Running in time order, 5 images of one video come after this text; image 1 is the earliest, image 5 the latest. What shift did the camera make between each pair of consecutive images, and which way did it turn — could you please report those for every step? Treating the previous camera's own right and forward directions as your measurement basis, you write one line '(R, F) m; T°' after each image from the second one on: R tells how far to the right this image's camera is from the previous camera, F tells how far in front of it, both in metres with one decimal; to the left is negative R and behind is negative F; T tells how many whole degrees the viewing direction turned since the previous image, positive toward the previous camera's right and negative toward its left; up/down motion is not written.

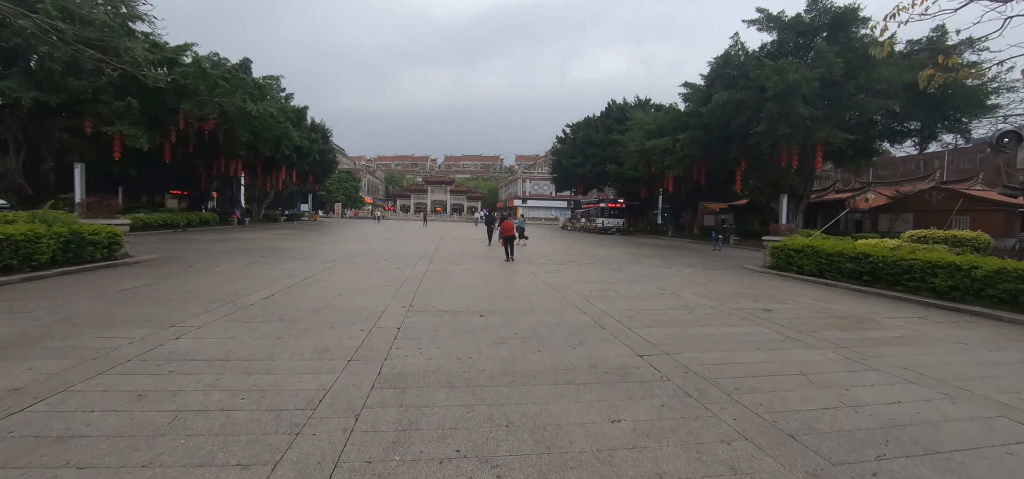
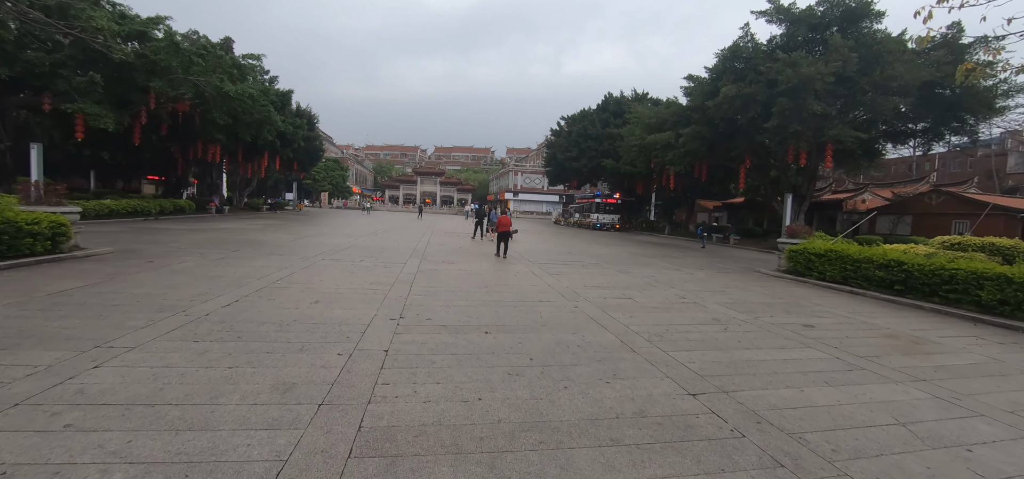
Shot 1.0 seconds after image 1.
(-0.3, +1.1) m; +2°
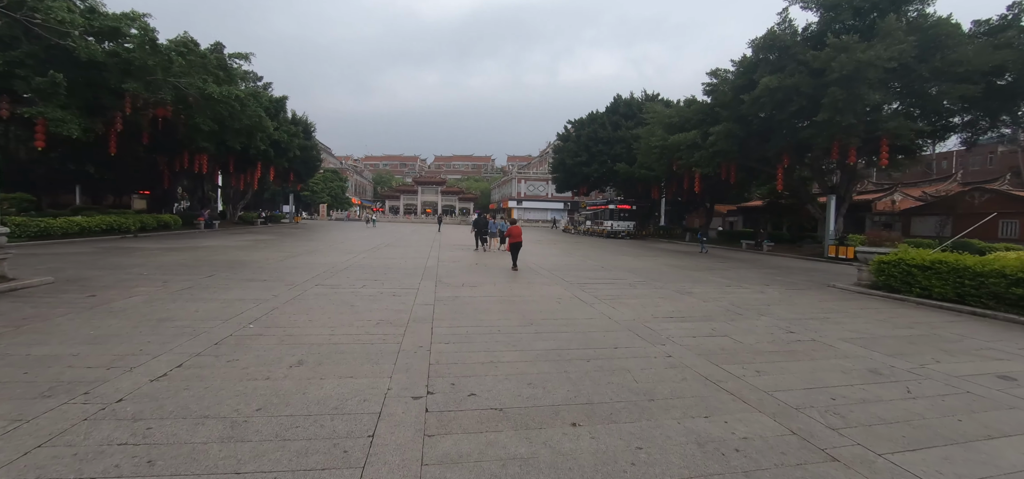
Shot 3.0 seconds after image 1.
(-0.8, +2.0) m; 0°
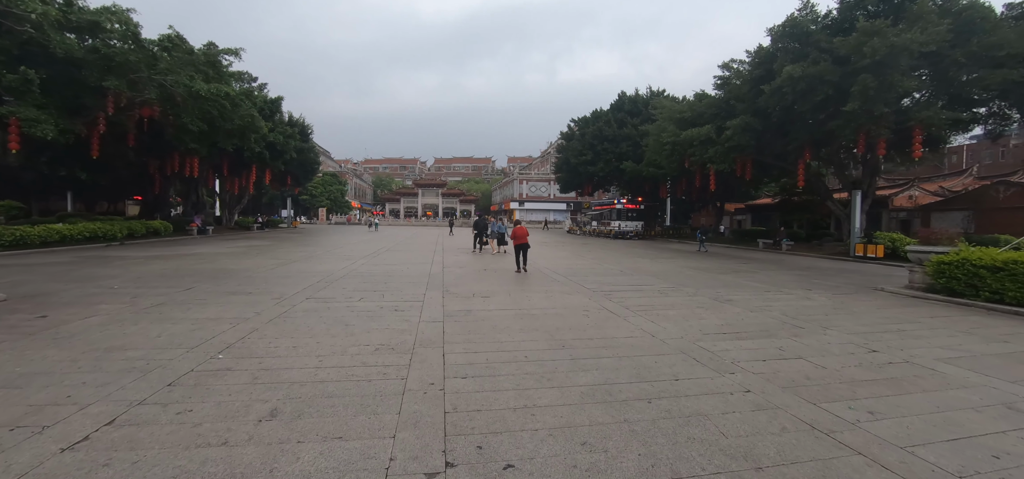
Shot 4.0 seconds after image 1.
(-0.3, +1.1) m; 0°
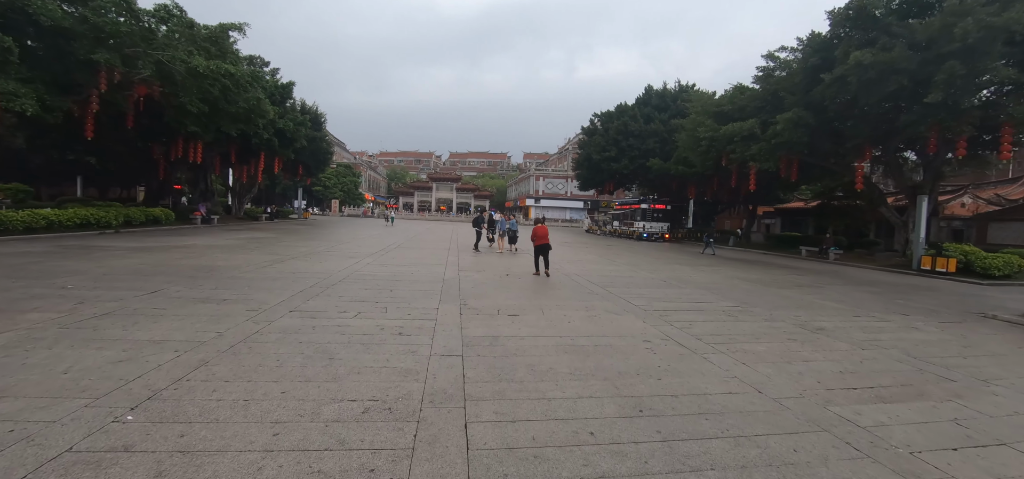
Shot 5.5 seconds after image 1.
(-0.4, +1.6) m; -2°
